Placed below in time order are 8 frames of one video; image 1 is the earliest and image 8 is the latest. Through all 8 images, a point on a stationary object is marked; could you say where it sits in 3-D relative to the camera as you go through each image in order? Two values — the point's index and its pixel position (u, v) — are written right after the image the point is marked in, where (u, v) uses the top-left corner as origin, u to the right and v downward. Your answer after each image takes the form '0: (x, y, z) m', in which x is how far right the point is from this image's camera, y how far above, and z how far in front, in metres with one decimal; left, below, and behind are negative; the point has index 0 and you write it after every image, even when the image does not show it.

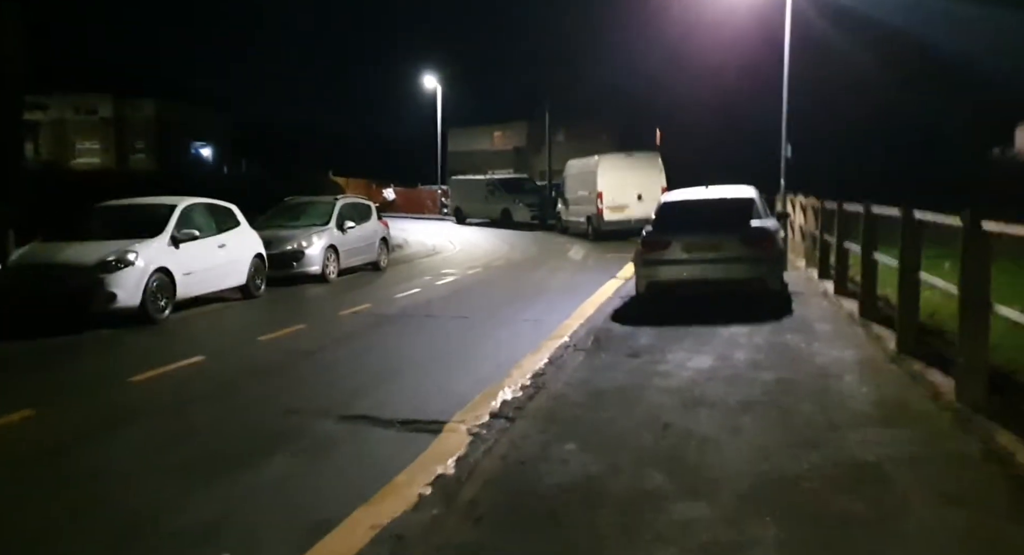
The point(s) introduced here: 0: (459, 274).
0: (-1.2, +0.1, +18.2) m
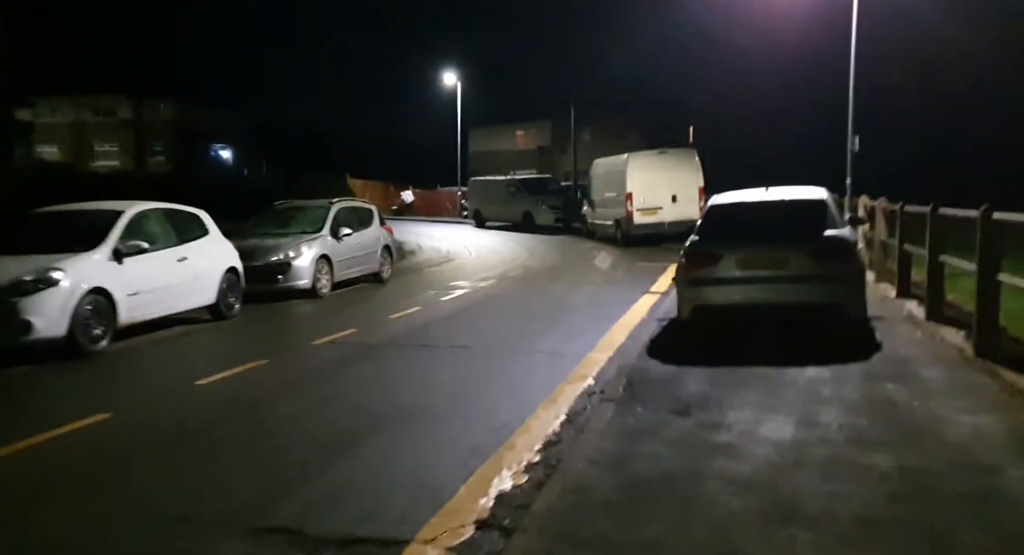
0: (-0.8, -0.2, +16.2) m
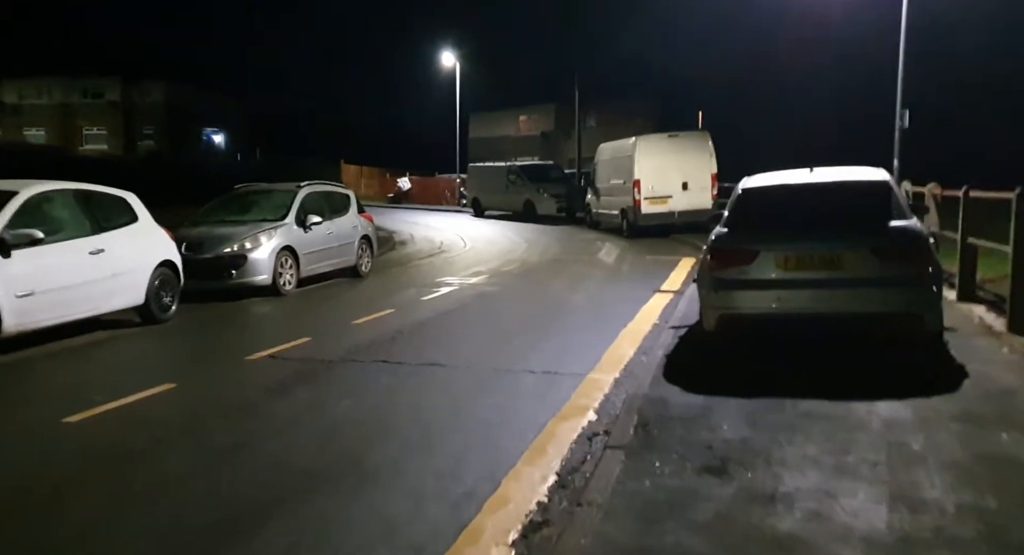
0: (-1.0, -0.1, +14.3) m
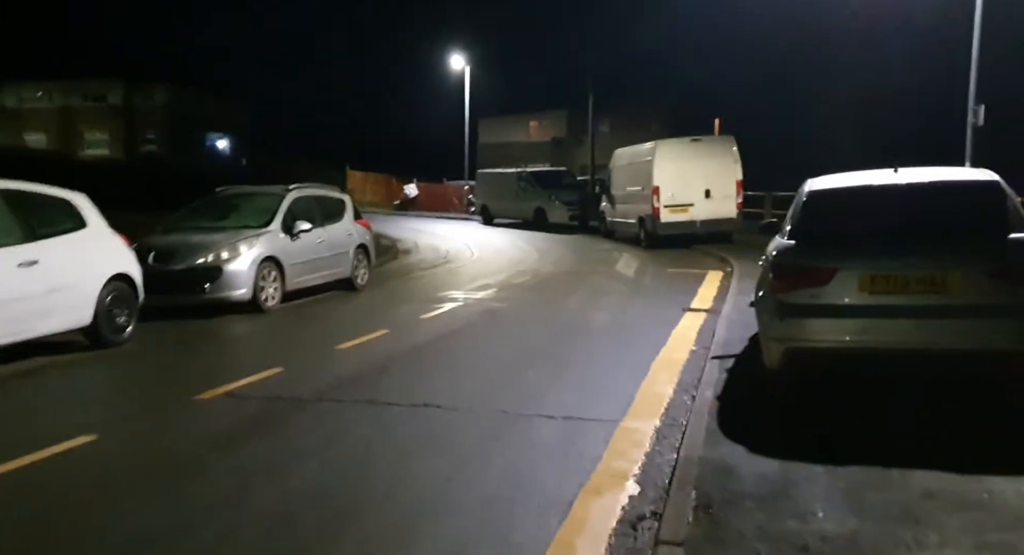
0: (-0.8, -0.3, +12.9) m
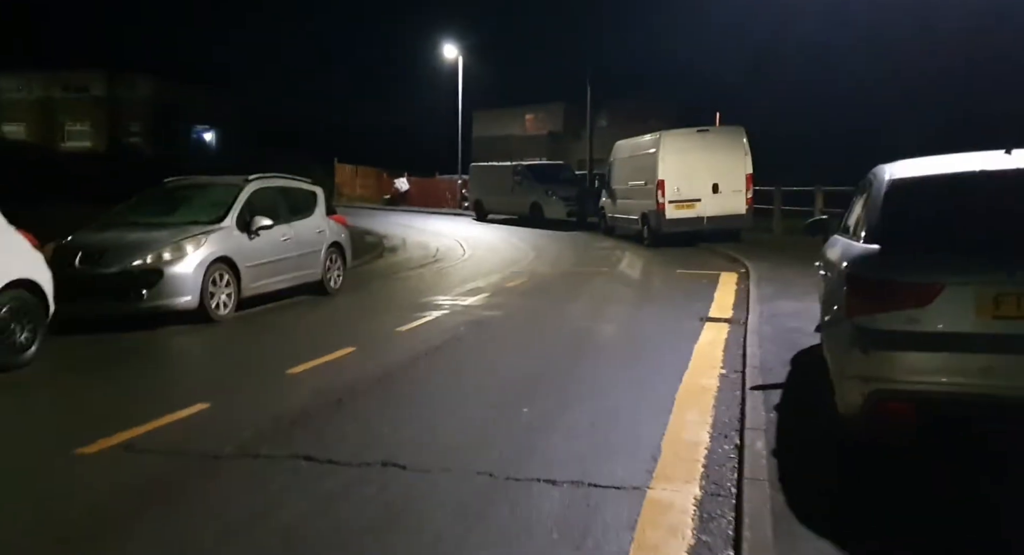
0: (-0.9, -0.4, +11.4) m
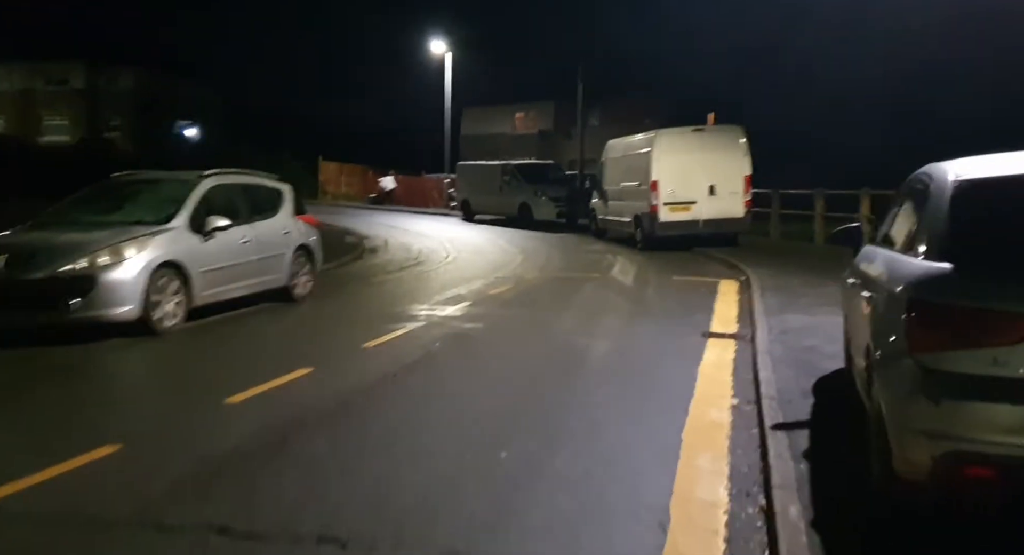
0: (-1.1, -0.5, +10.4) m
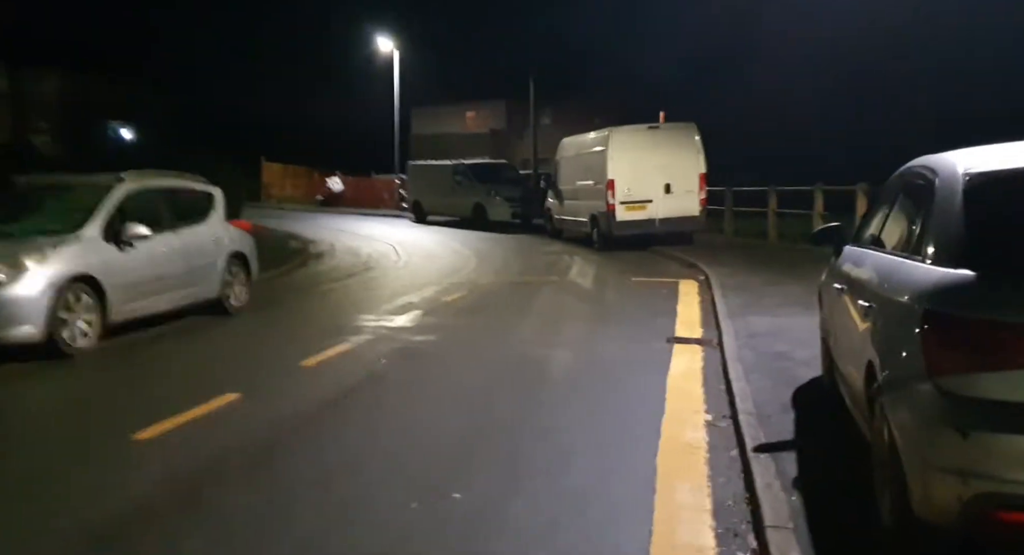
0: (-1.7, -0.6, +9.6) m
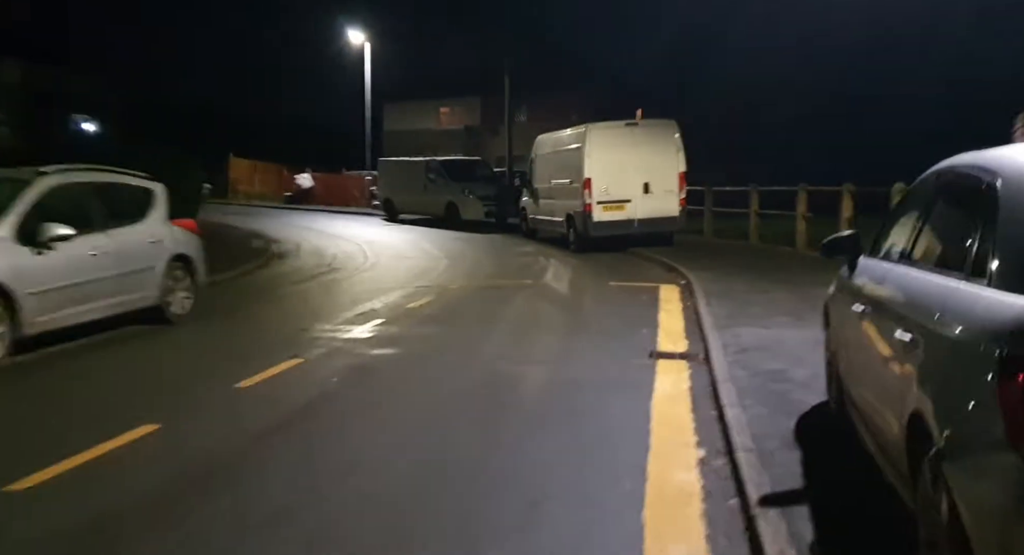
0: (-2.0, -0.7, +8.8) m
